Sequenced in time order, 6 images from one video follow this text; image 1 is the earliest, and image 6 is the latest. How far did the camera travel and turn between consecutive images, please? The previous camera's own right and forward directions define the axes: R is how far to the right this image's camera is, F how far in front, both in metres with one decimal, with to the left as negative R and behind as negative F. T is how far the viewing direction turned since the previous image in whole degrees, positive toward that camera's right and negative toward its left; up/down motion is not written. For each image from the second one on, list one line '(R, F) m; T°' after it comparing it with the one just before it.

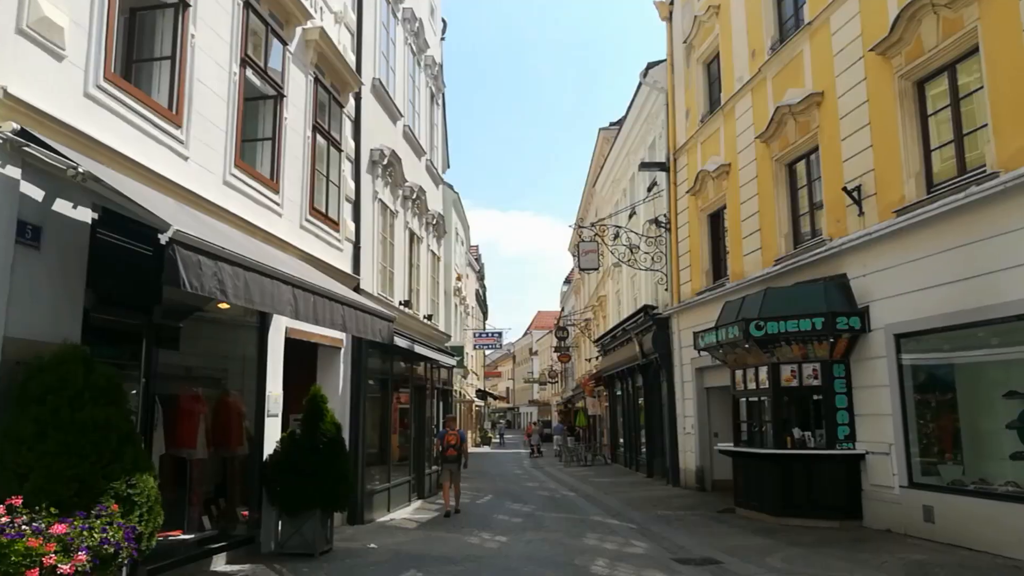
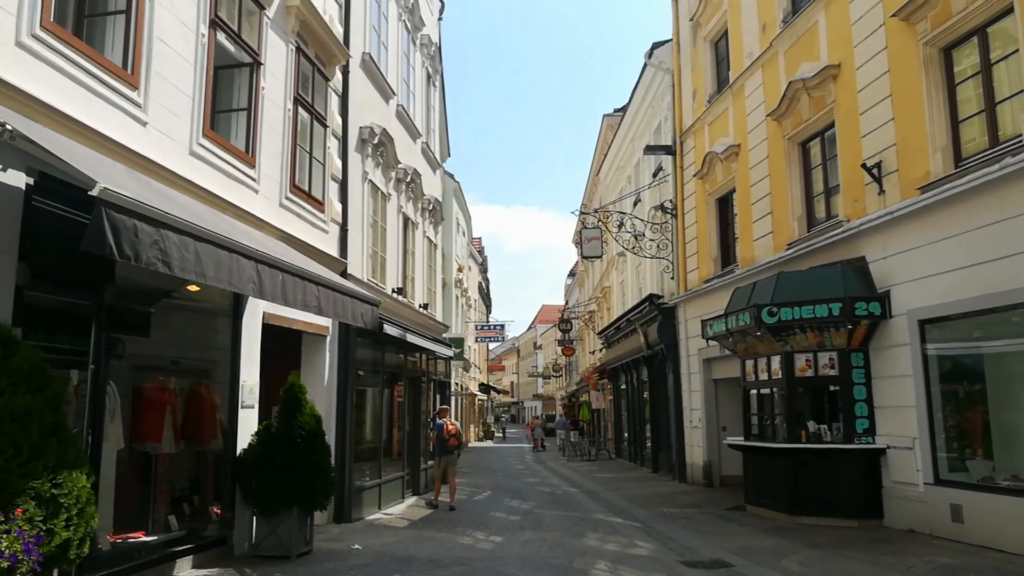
(+0.1, +0.7) m; 0°
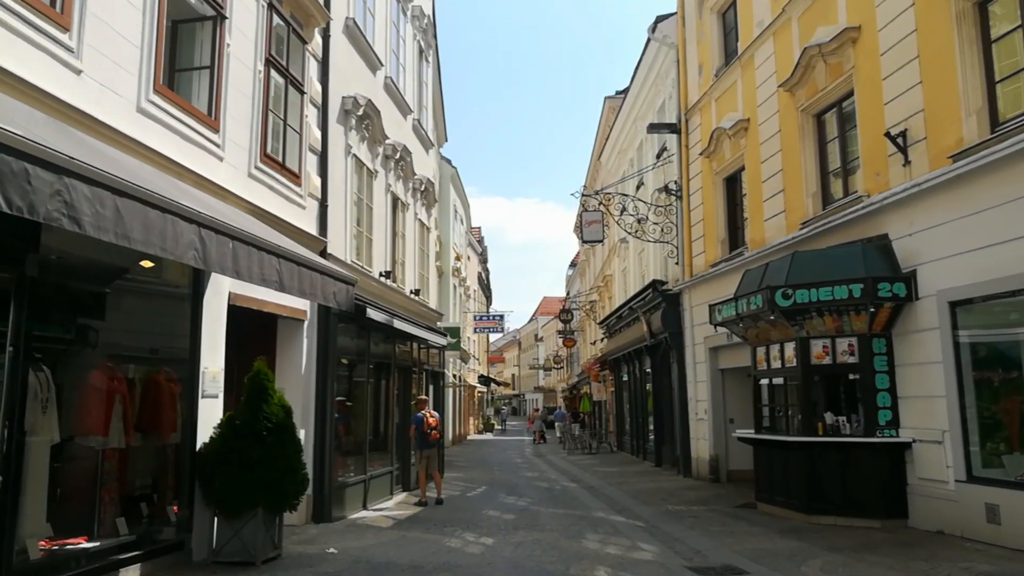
(+0.1, +0.8) m; 0°
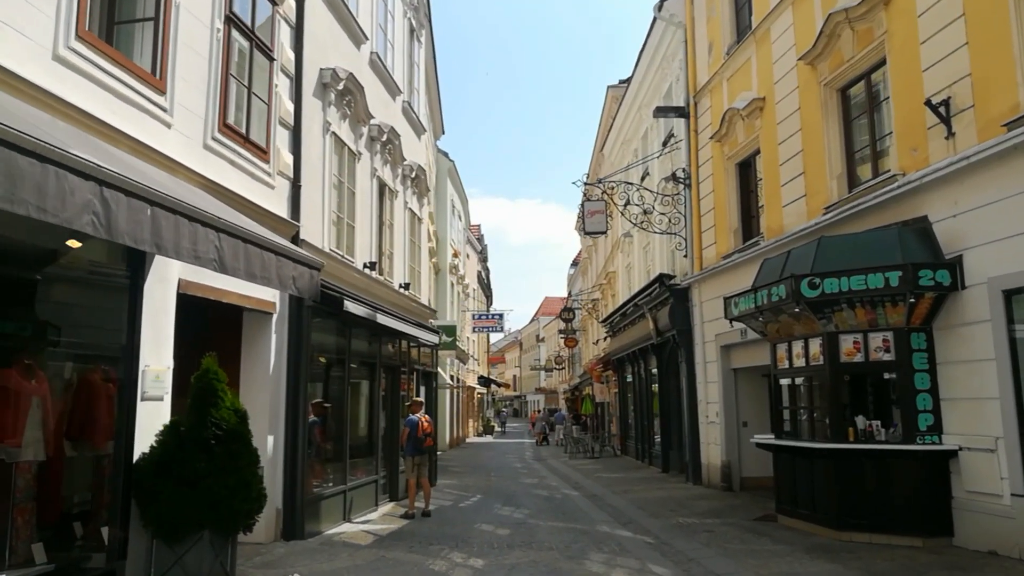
(+0.1, +1.0) m; 0°
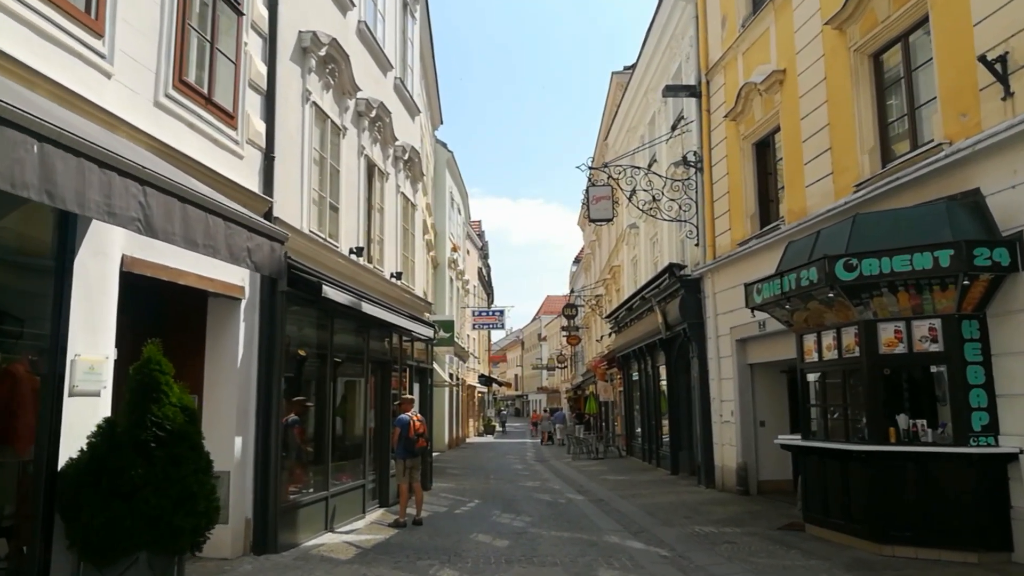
(0.0, +1.0) m; 0°
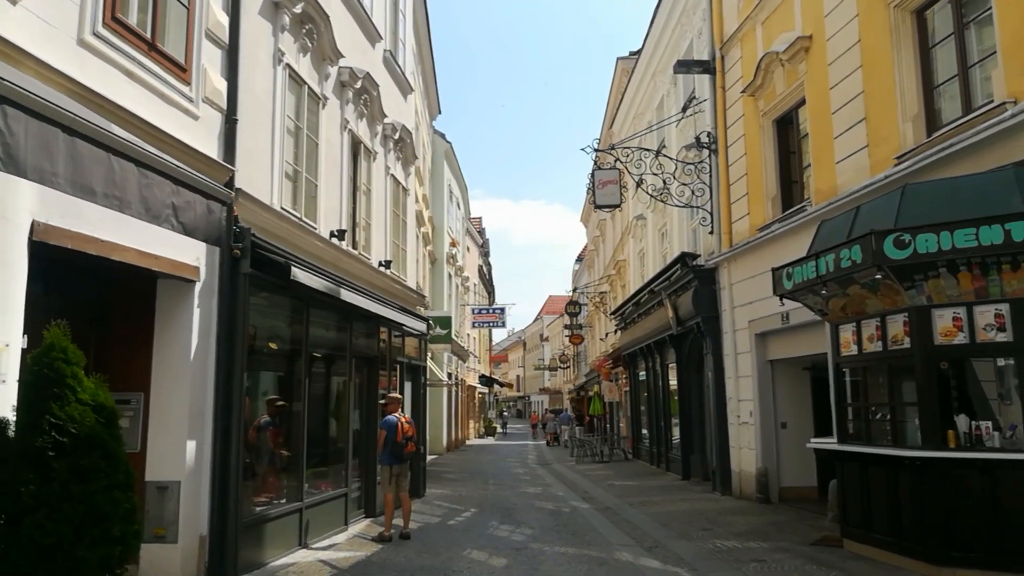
(0.0, +1.1) m; 0°
